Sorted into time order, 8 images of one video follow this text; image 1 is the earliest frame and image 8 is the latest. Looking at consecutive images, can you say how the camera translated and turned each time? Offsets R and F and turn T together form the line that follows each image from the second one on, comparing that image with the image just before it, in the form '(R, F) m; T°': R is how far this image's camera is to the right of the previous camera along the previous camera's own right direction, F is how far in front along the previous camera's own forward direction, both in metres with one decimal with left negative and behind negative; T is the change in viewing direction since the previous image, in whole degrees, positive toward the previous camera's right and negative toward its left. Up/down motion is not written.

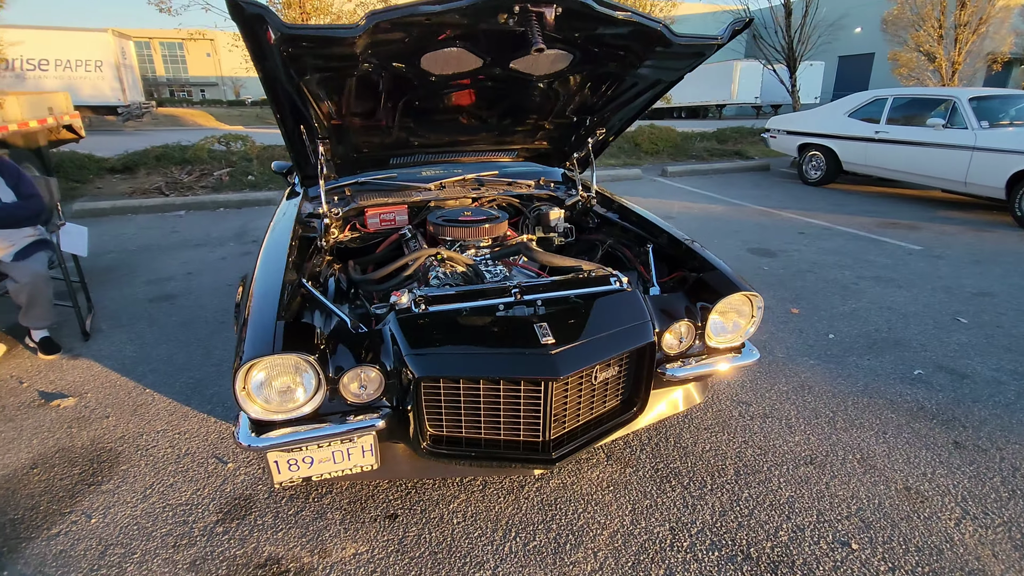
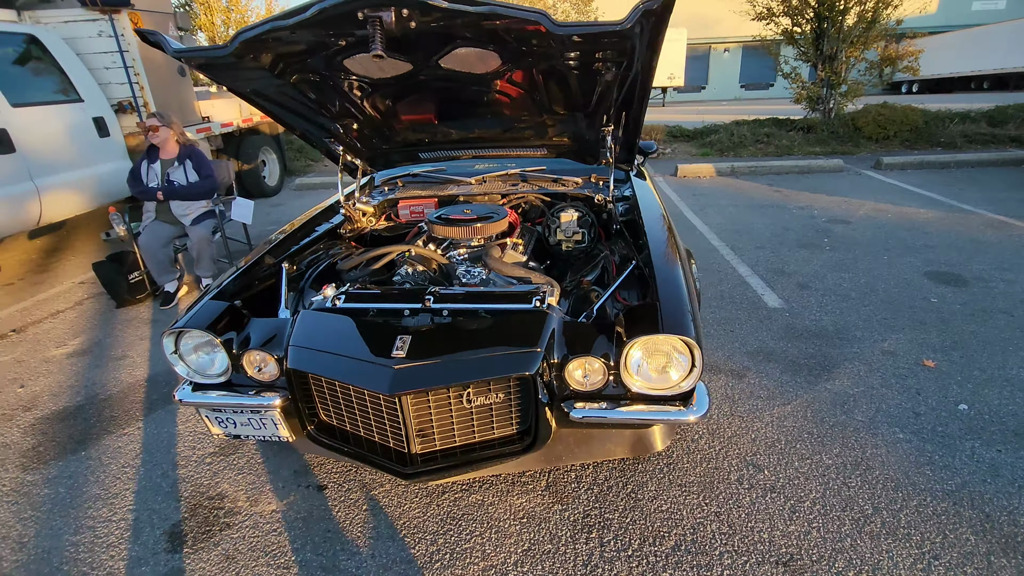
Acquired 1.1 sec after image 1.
(+1.1, +0.3) m; -23°
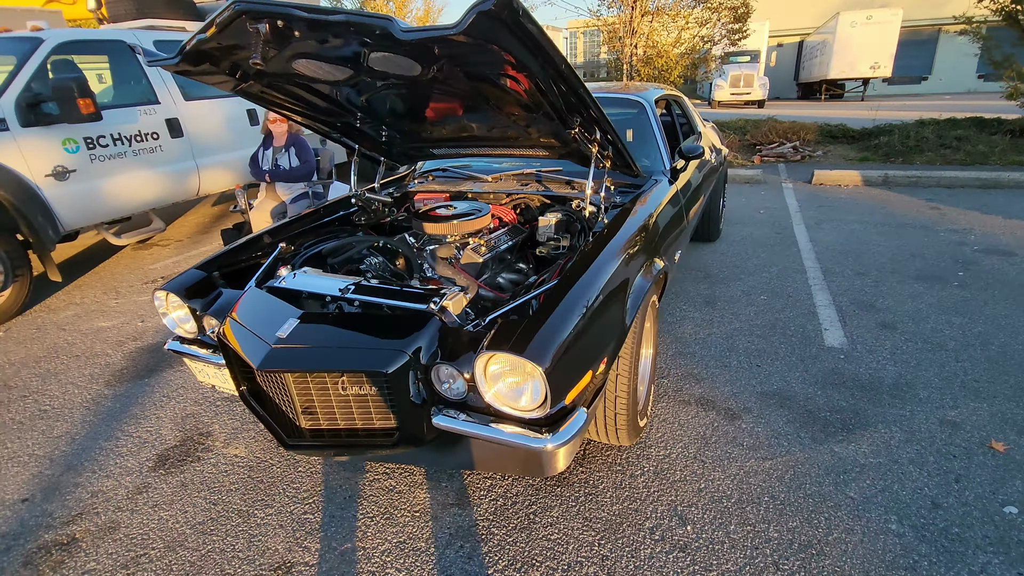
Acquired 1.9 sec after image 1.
(+0.9, +0.2) m; -17°
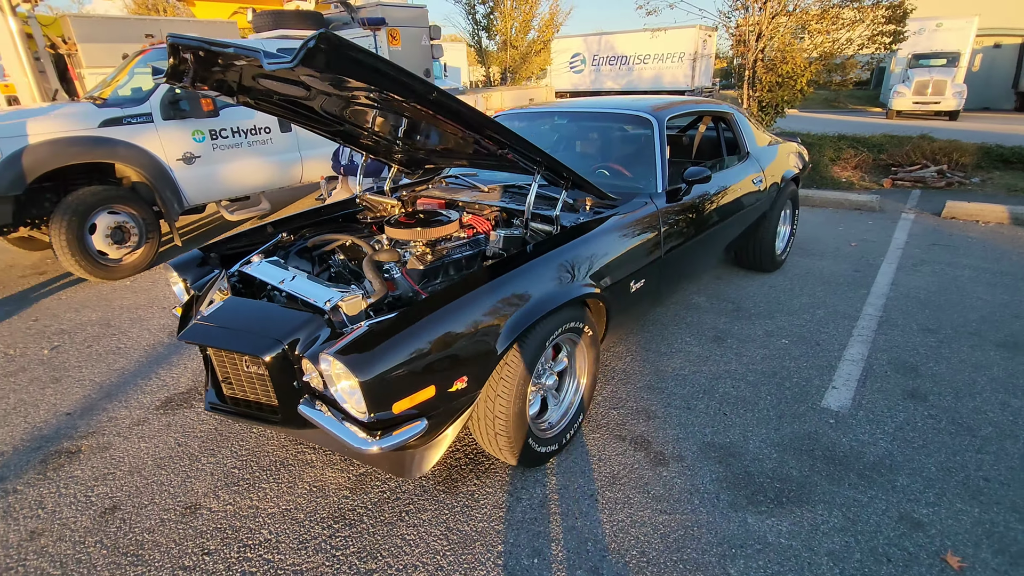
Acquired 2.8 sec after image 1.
(+1.0, +0.1) m; -15°
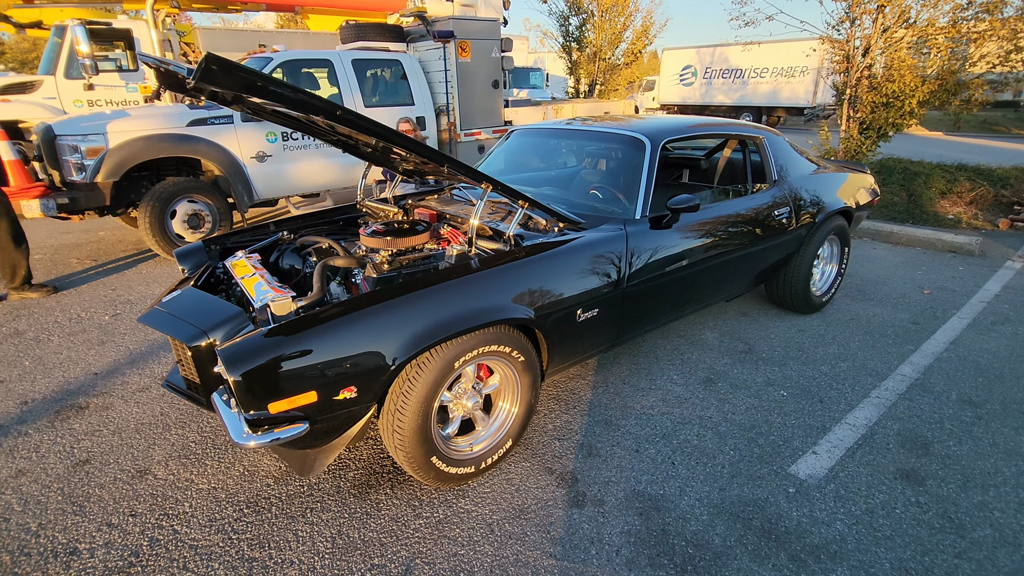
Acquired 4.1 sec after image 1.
(+0.8, +0.1) m; -11°
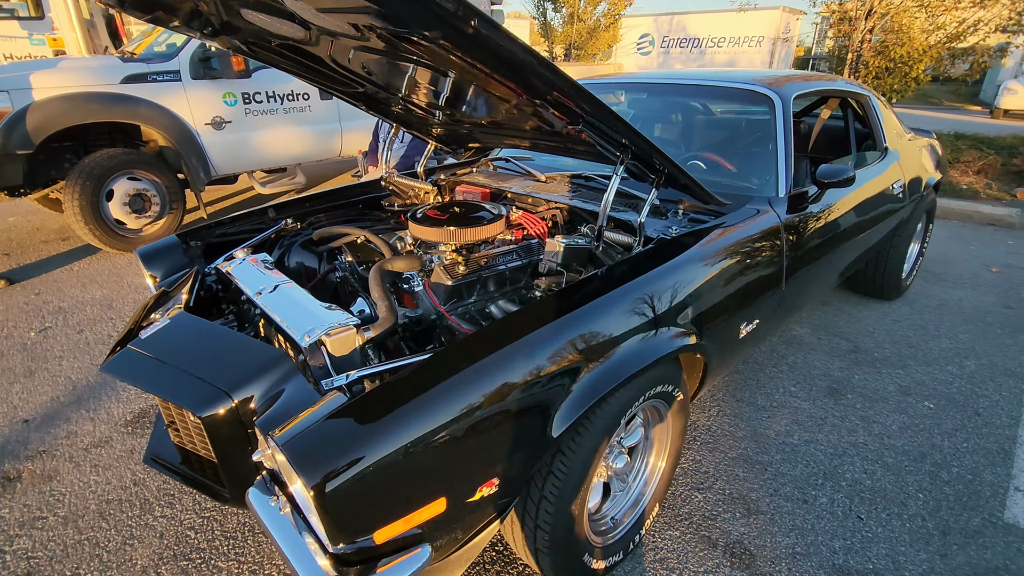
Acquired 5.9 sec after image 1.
(-0.7, +0.8) m; +6°
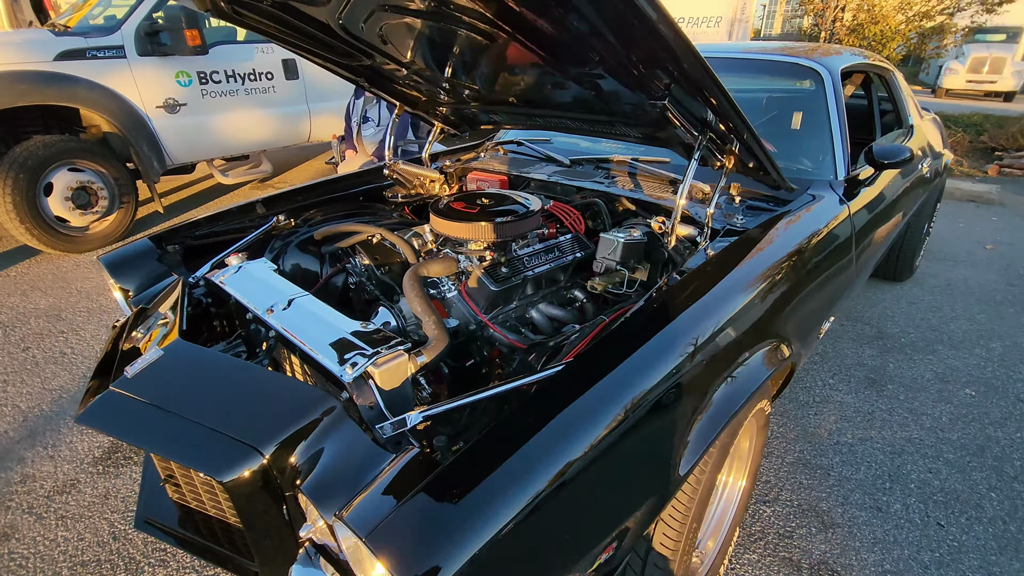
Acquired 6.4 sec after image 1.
(-0.3, +0.3) m; +4°
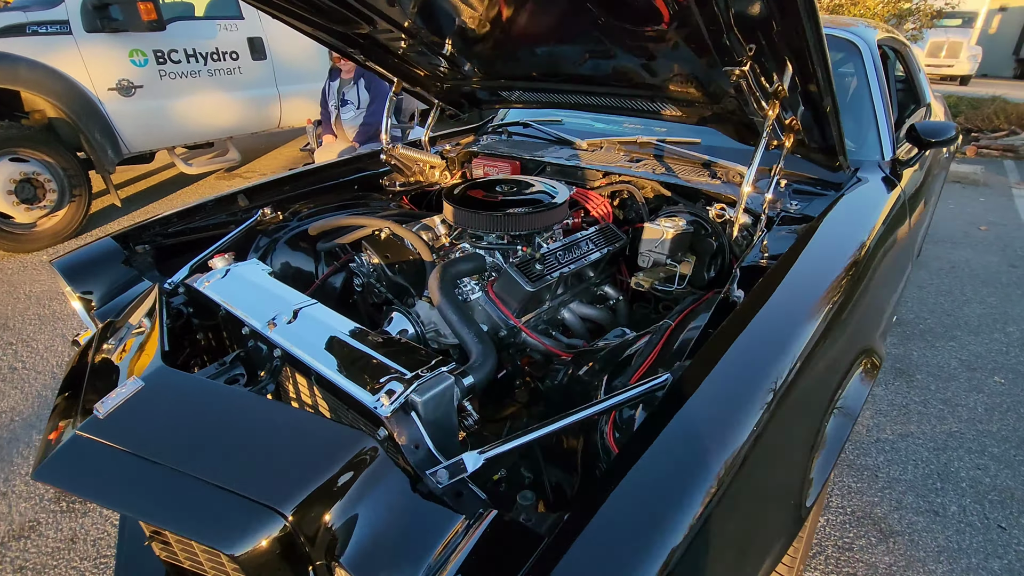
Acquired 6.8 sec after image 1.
(-0.2, +0.2) m; +3°
